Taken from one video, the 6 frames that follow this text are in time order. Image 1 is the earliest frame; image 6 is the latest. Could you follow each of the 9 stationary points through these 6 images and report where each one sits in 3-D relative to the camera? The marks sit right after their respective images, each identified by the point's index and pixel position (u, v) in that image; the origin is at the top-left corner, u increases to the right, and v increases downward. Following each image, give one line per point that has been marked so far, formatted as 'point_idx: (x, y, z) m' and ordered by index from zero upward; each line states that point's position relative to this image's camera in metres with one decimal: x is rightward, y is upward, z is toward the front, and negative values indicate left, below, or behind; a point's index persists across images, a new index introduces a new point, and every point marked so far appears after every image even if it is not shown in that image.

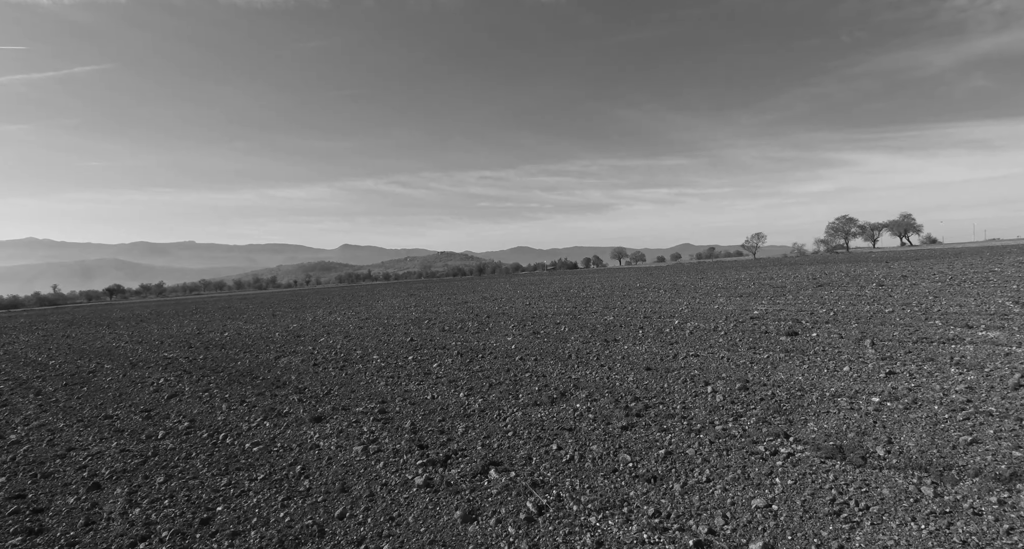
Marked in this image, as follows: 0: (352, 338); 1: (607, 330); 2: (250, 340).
0: (-4.6, -1.9, +16.6) m
1: (+2.4, -1.4, +14.7) m
2: (-8.5, -2.1, +18.7) m
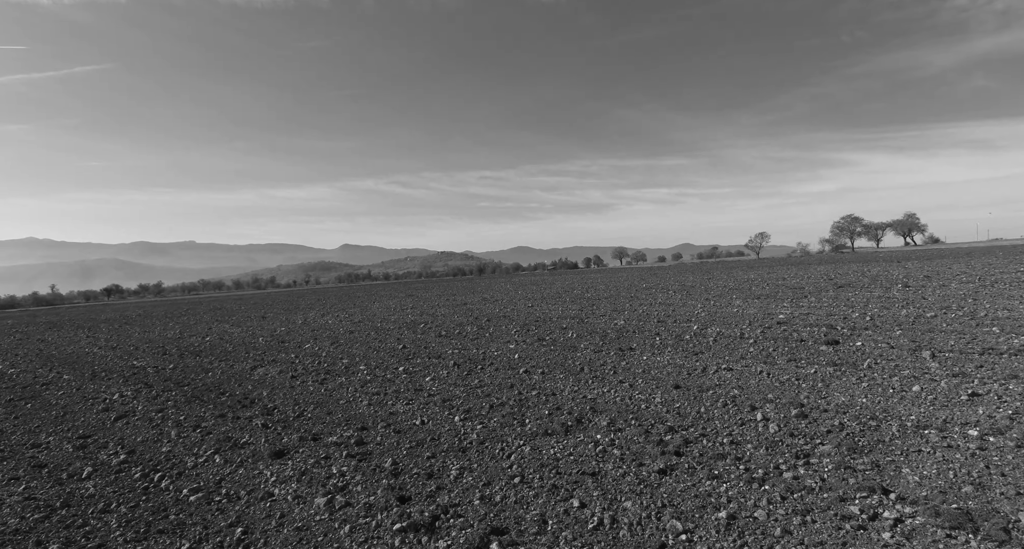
0: (-4.6, -1.9, +15.2) m
1: (+2.5, -1.4, +13.3) m
2: (-8.4, -2.2, +17.3) m
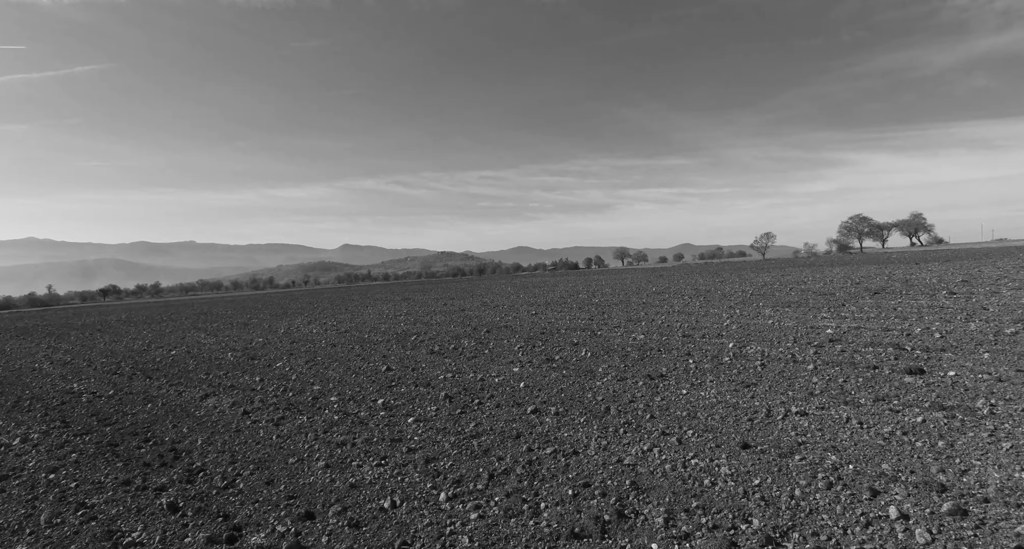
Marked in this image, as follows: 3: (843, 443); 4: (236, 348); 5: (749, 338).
0: (-4.5, -2.0, +13.1) m
1: (+2.5, -1.6, +11.1) m
2: (-8.3, -2.3, +15.1) m
3: (+3.3, -1.7, +5.9) m
4: (-8.5, -2.3, +17.9) m
5: (+5.2, -1.4, +12.8) m
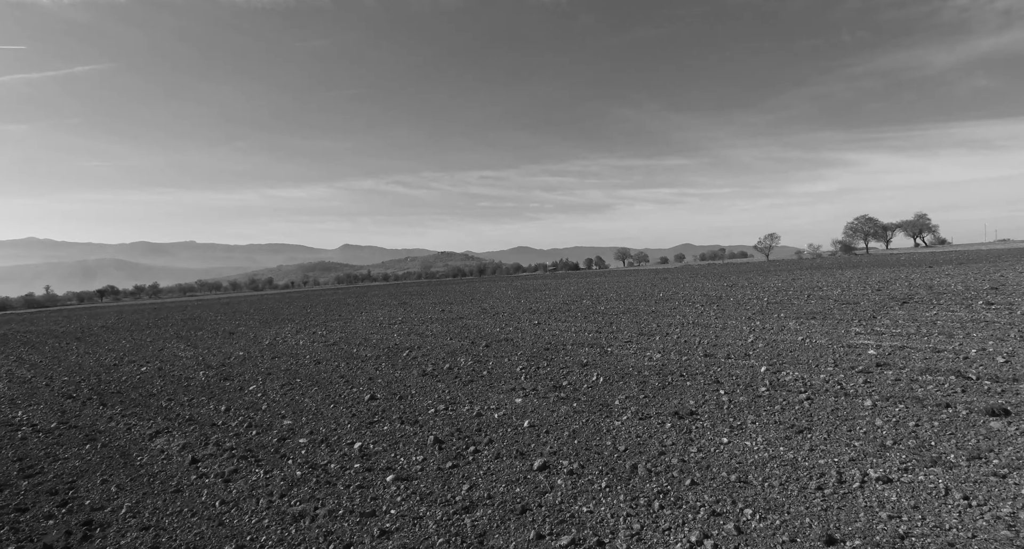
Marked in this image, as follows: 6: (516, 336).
0: (-4.4, -2.3, +11.6) m
1: (+2.6, -1.9, +9.6) m
2: (-8.3, -2.6, +13.7) m
3: (+3.3, -2.0, +4.4) m
4: (-8.5, -2.5, +16.4) m
5: (+5.2, -1.7, +11.3) m
6: (+0.2, -1.9, +17.8) m
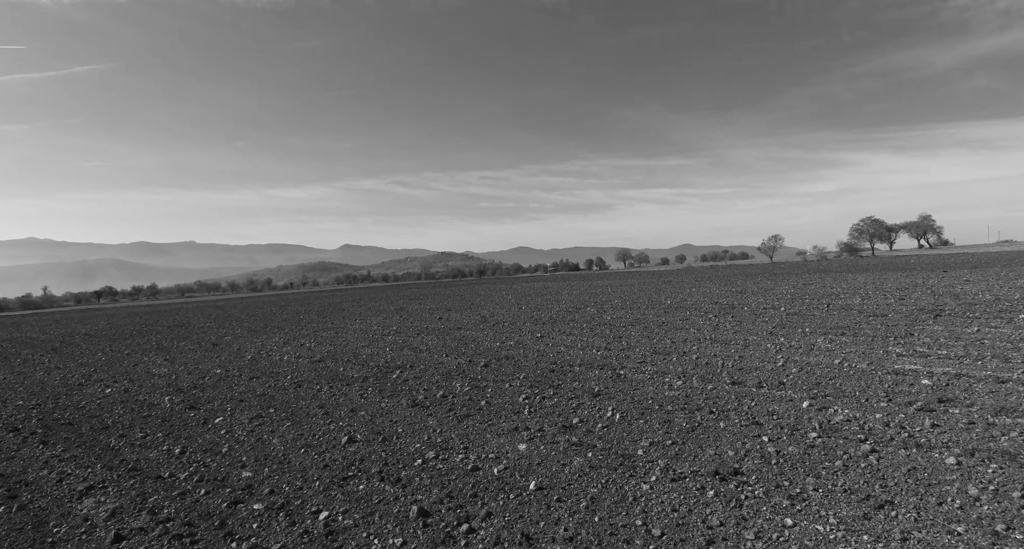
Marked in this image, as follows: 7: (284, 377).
0: (-4.4, -2.6, +10.1) m
1: (+2.6, -2.2, +8.2) m
2: (-8.3, -2.9, +12.2) m
3: (+3.4, -2.3, +2.9) m
4: (-8.4, -2.8, +14.9) m
5: (+5.3, -2.0, +9.8) m
6: (+0.2, -2.2, +16.3) m
7: (-5.9, -2.7, +15.3) m
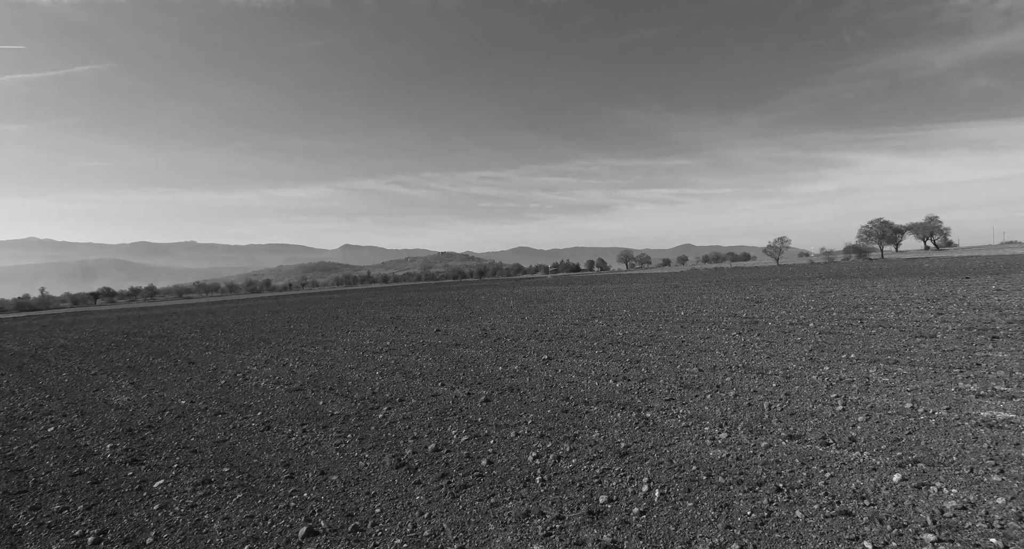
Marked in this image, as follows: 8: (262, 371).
0: (-4.3, -3.1, +8.1) m
1: (+2.7, -2.7, +6.1) m
2: (-8.1, -3.4, +10.1) m
3: (+3.5, -2.7, +0.9) m
4: (-8.3, -3.3, +12.9) m
5: (+5.4, -2.5, +7.8) m
6: (+0.3, -2.7, +14.3) m
7: (-5.8, -3.1, +13.2) m
8: (-8.4, -3.2, +19.7) m
